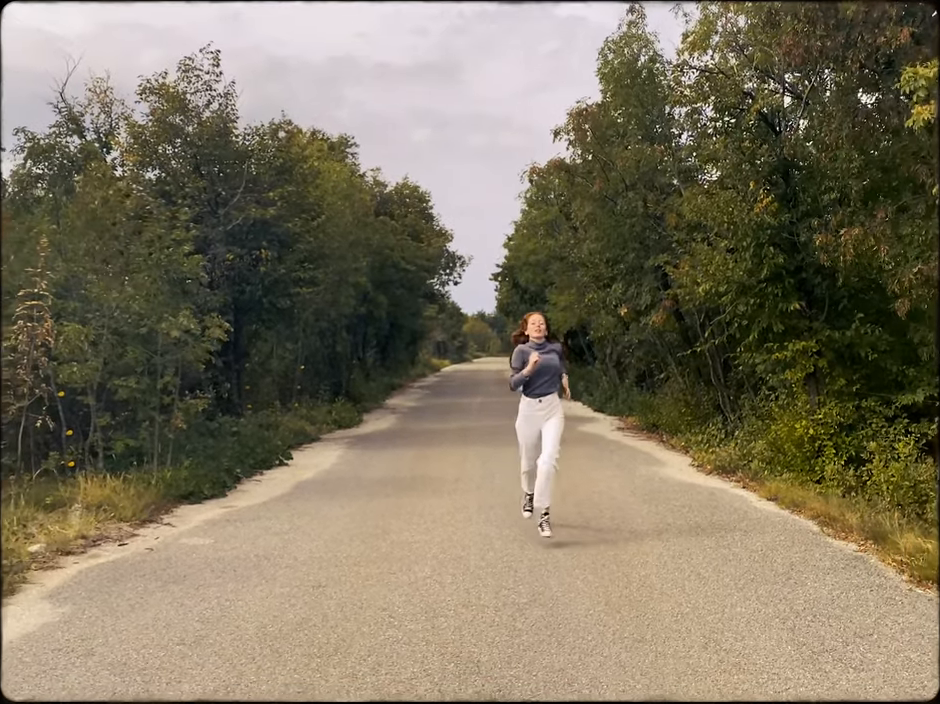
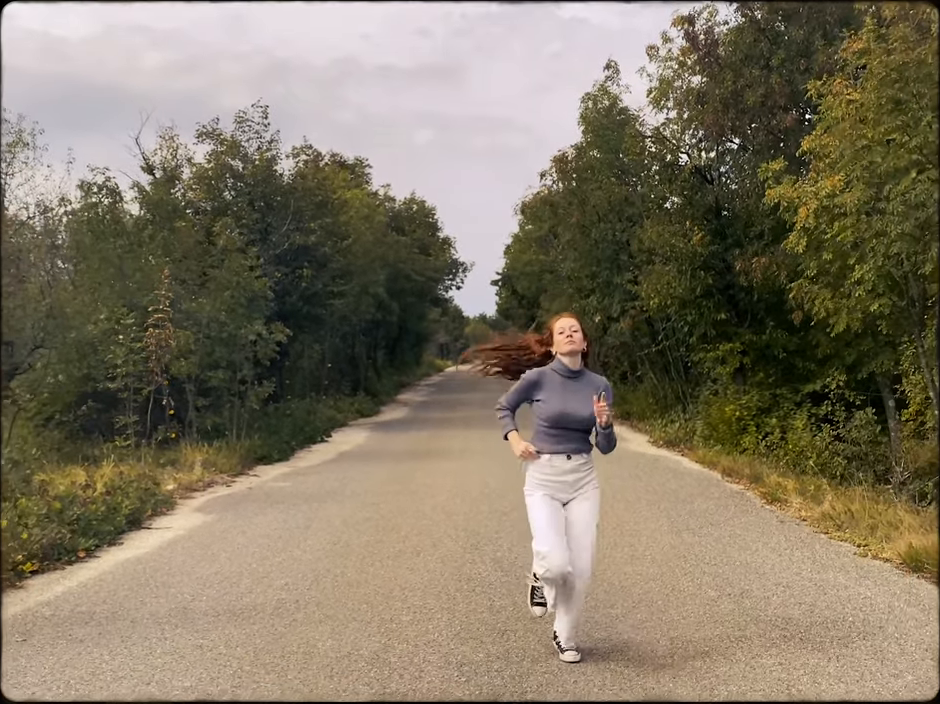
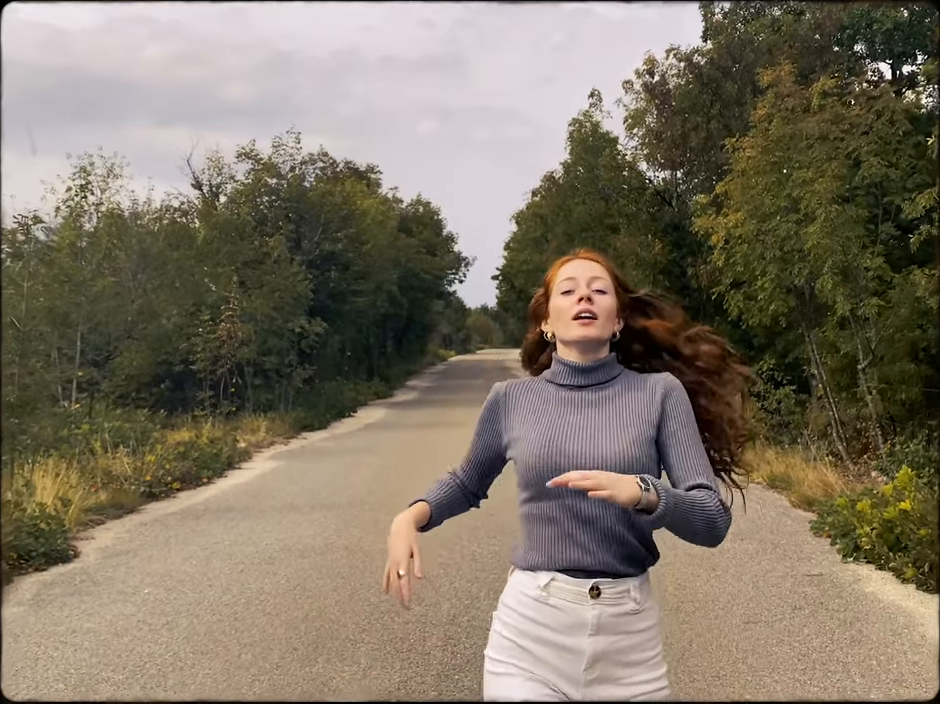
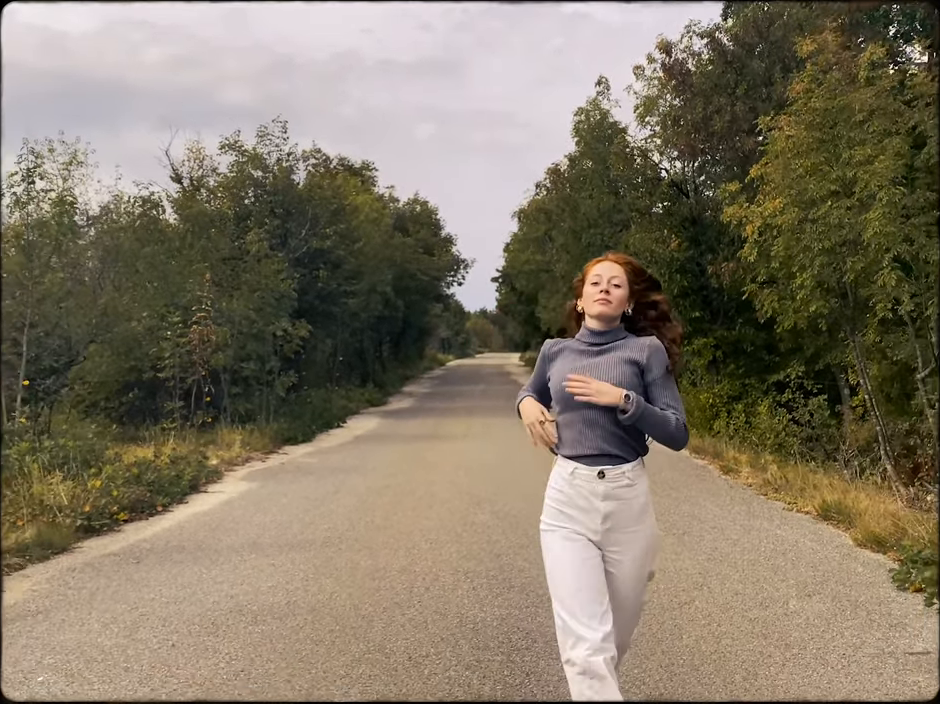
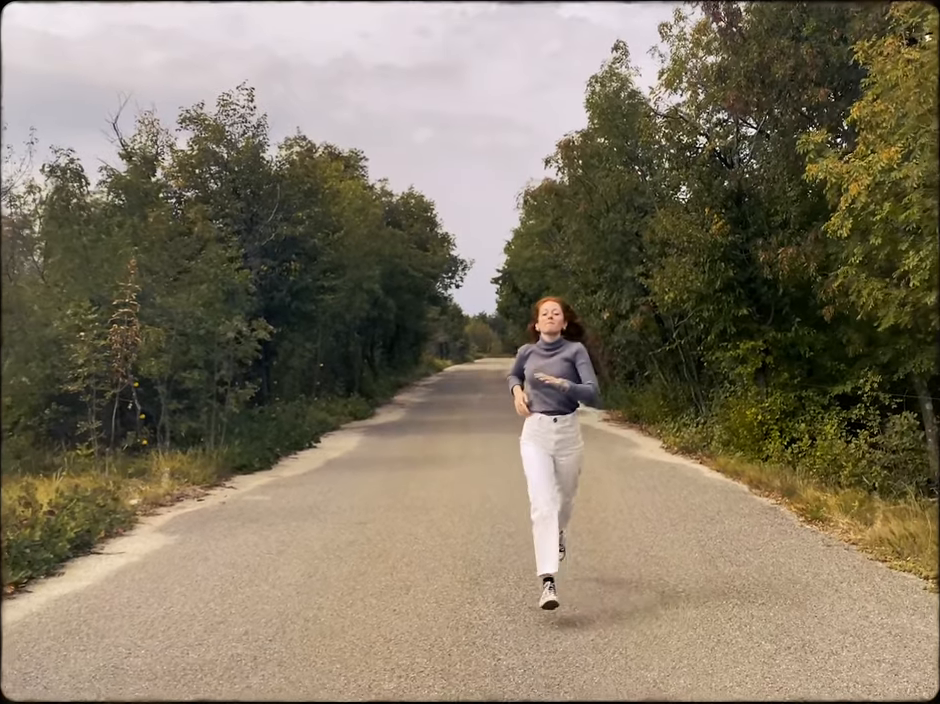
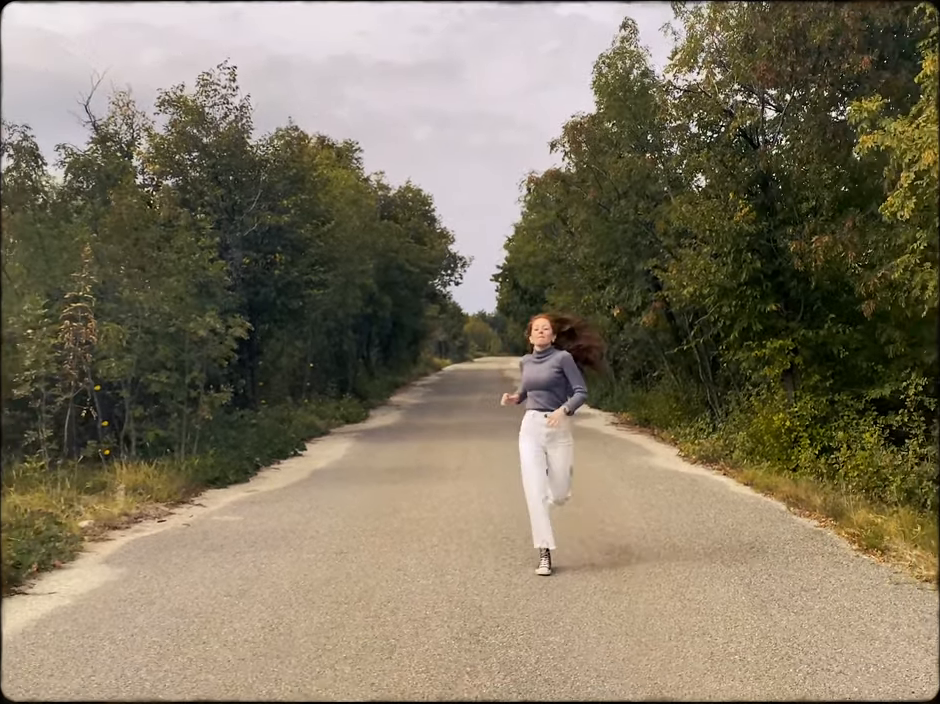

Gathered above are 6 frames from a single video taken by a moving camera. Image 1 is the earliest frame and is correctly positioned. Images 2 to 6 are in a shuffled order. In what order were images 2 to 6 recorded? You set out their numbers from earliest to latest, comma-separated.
6, 5, 2, 4, 3
